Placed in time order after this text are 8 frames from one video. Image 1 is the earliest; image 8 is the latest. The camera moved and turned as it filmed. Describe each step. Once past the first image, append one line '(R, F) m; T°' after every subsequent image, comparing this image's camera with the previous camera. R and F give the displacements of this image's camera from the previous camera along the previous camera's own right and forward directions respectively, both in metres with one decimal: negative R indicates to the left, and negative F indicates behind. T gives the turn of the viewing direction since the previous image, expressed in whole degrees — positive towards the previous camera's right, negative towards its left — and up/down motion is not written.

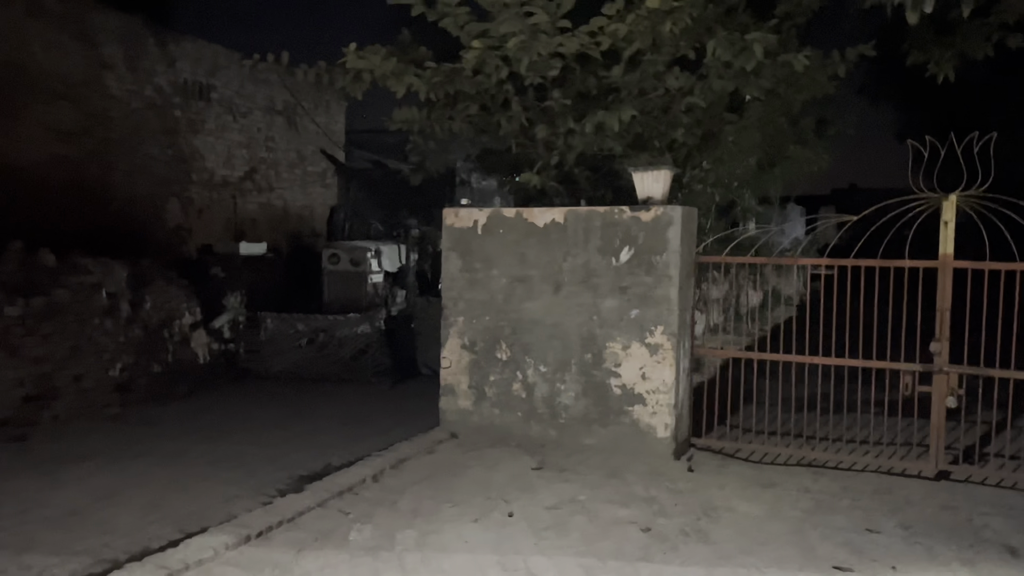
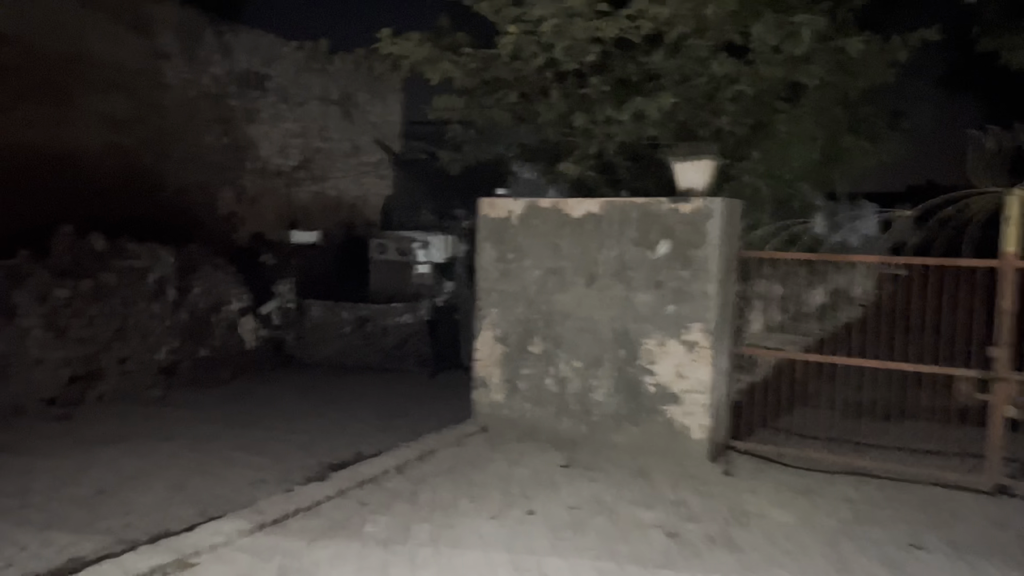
(+0.2, +0.1) m; -5°
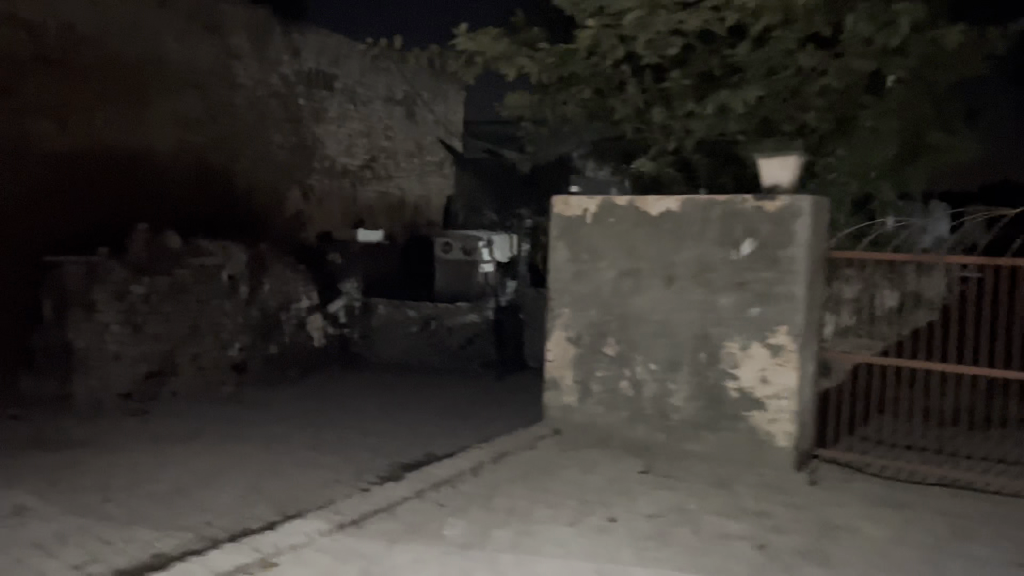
(-0.2, +0.1) m; -4°
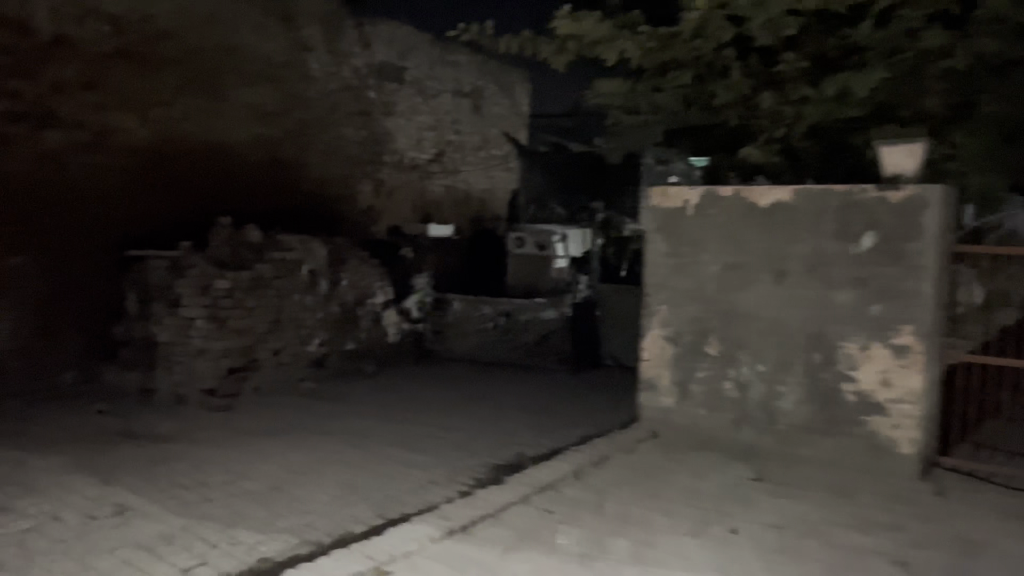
(-0.3, +0.2) m; -3°
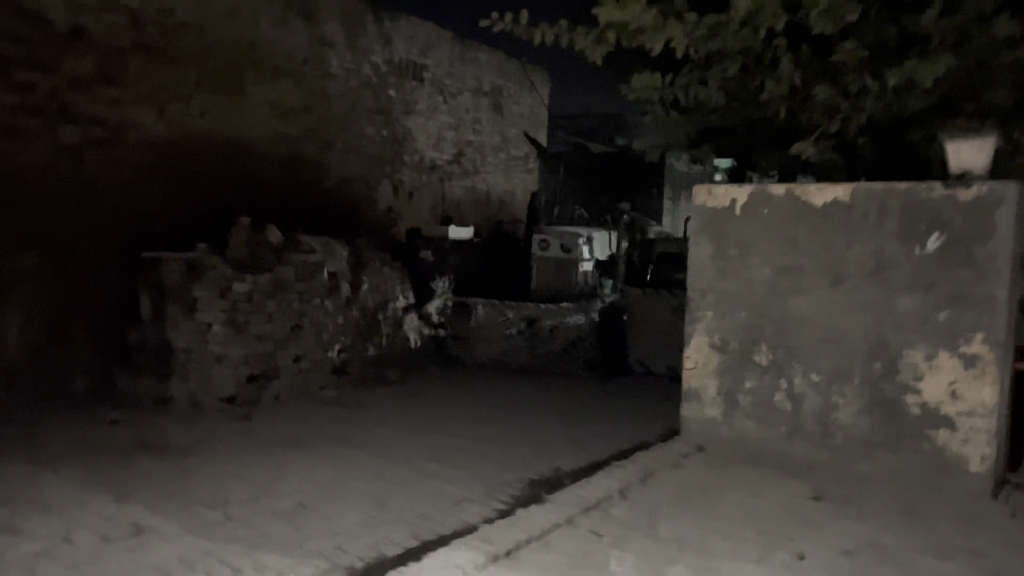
(-0.2, +0.3) m; -1°
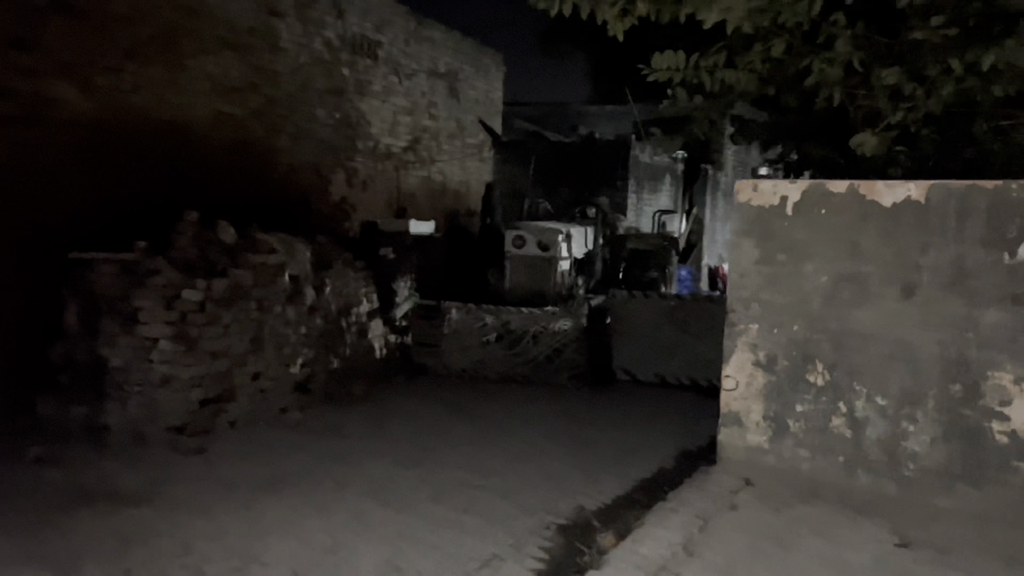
(-0.5, +0.8) m; +6°
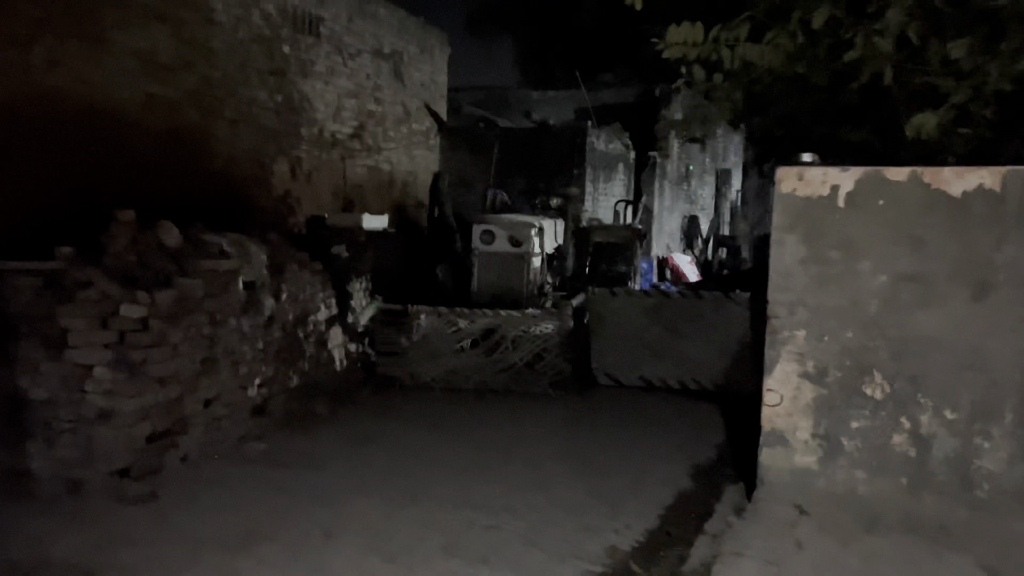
(-0.5, +0.7) m; +6°
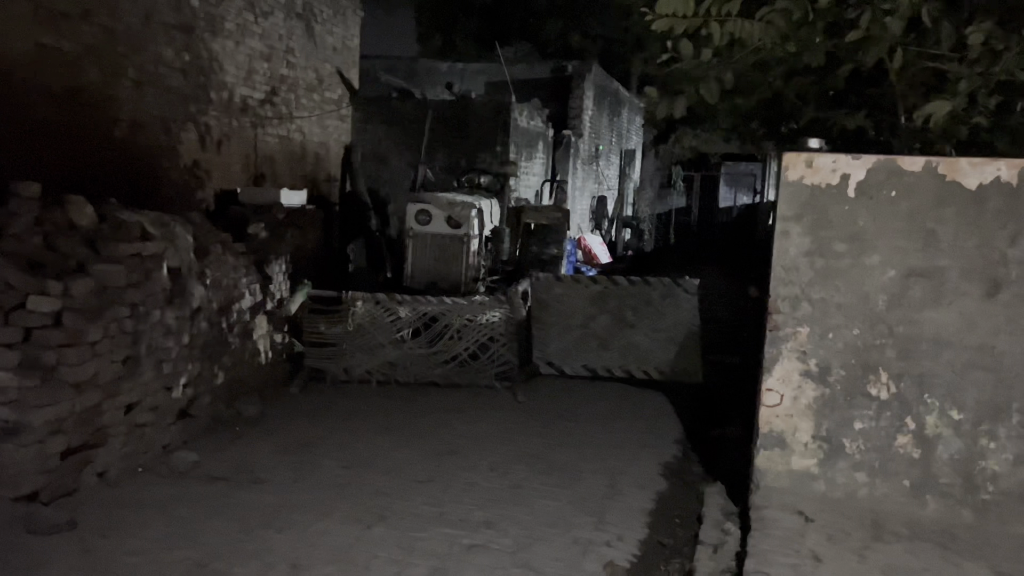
(-0.5, +0.5) m; +8°
